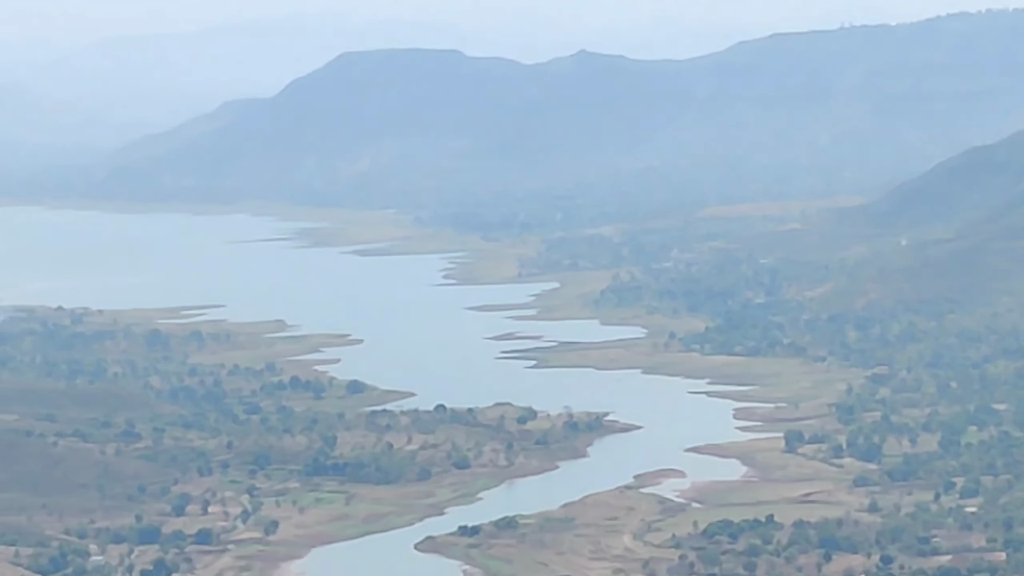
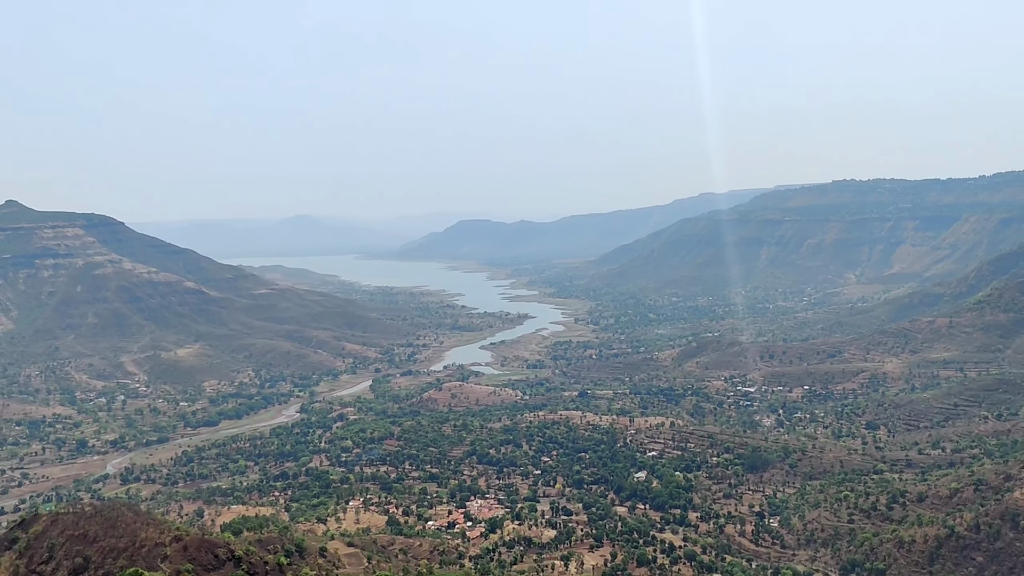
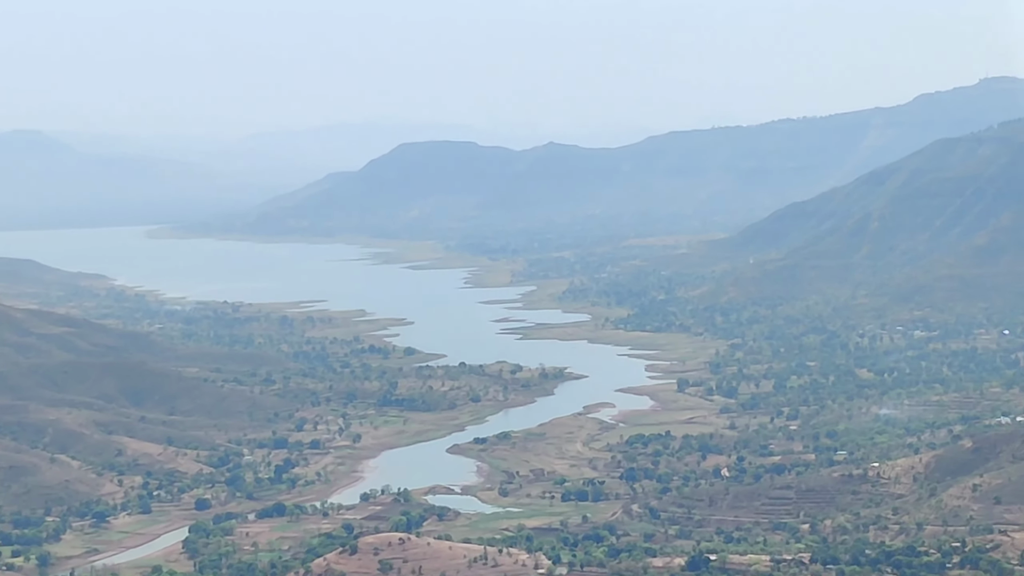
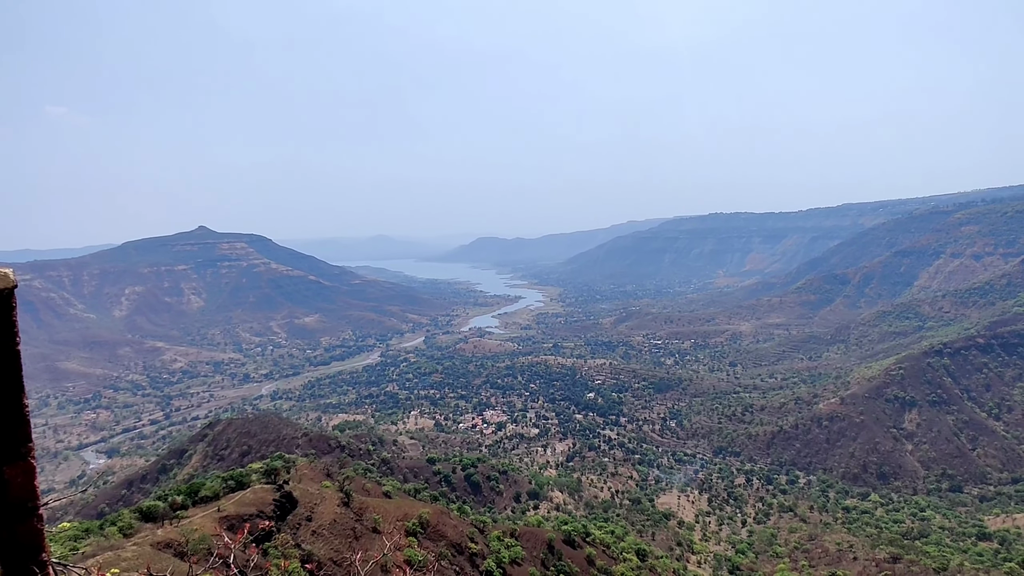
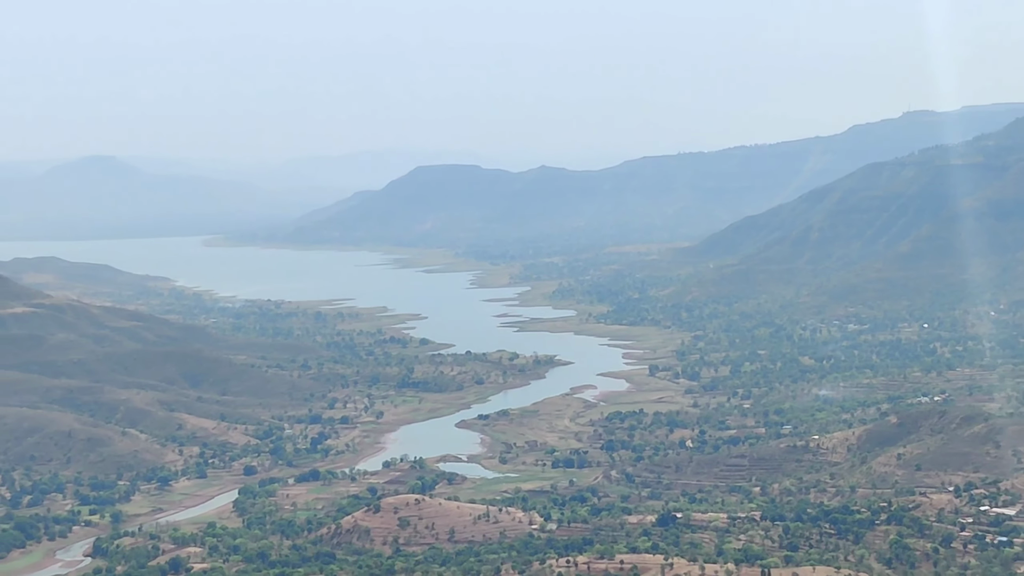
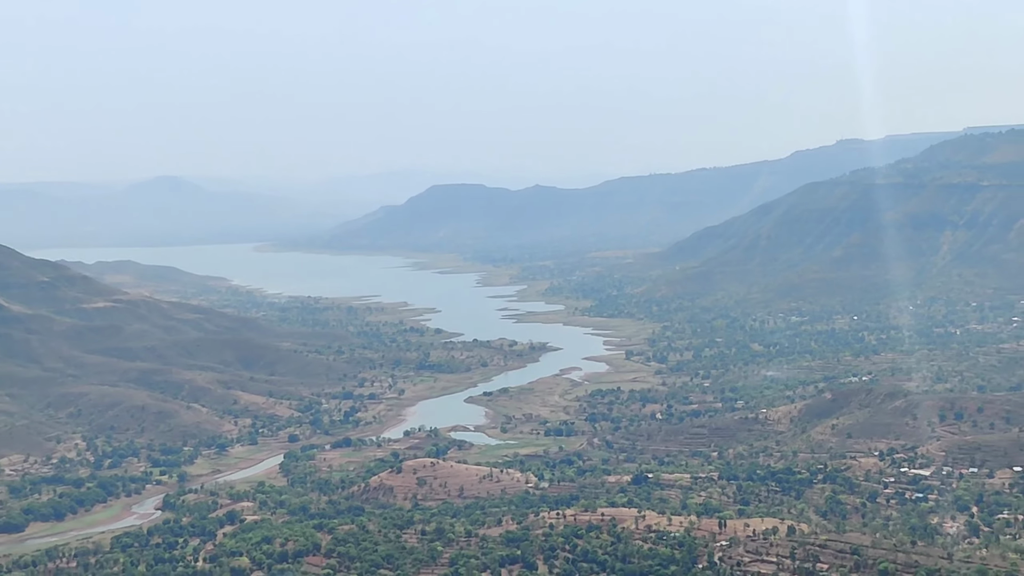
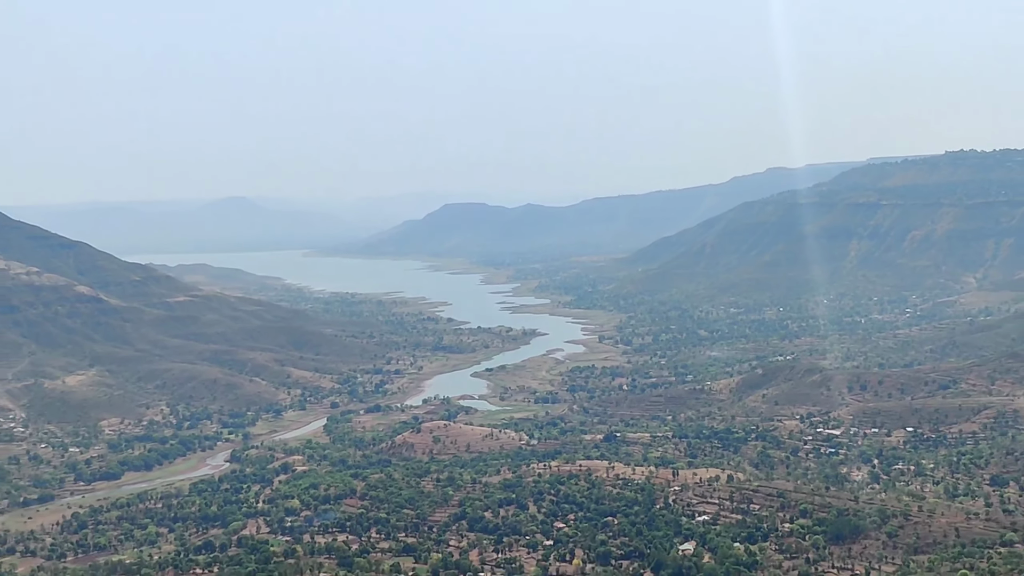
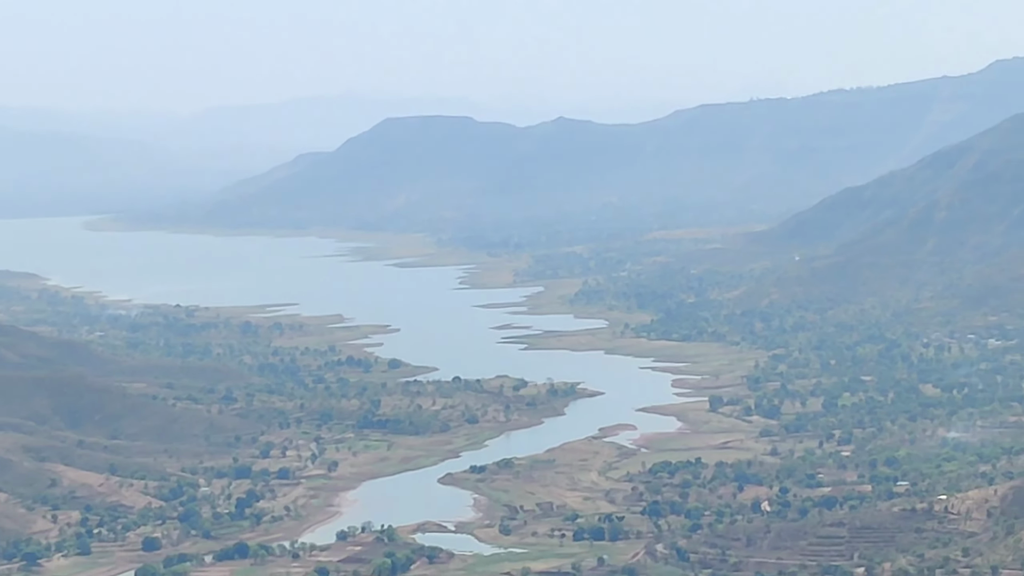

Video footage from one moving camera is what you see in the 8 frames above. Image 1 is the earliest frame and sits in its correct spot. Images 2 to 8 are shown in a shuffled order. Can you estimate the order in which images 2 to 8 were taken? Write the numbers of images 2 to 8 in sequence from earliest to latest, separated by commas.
8, 3, 5, 6, 7, 2, 4
